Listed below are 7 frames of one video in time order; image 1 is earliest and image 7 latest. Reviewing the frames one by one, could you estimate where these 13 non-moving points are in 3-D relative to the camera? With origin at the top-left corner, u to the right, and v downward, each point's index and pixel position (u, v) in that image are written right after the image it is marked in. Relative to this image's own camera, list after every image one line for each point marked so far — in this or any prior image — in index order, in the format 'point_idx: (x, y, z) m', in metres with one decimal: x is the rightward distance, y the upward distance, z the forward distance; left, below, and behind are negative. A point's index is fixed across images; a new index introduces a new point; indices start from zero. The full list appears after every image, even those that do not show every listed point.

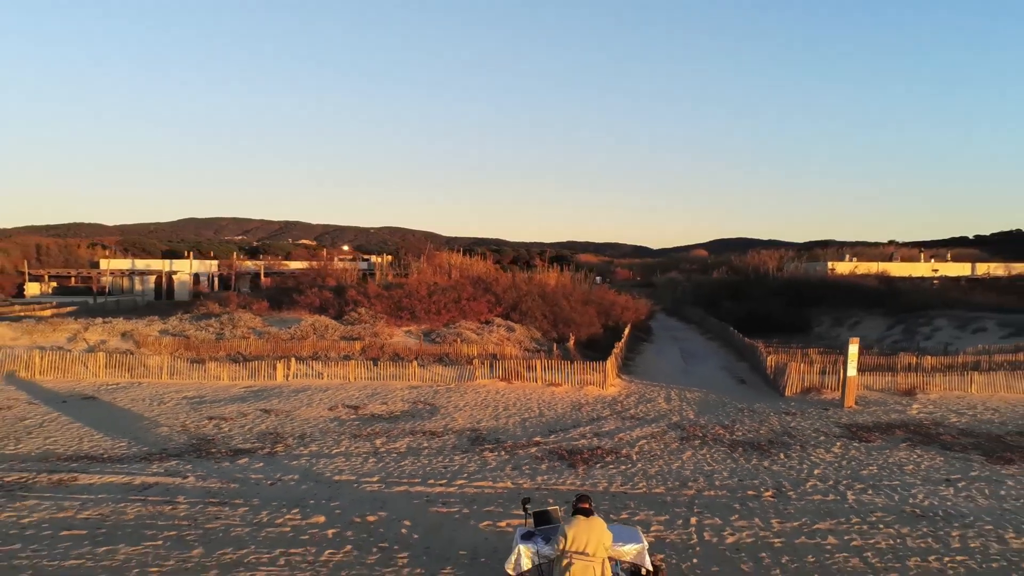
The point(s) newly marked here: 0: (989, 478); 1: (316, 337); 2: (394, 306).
0: (+2.6, -1.0, +5.7) m
1: (-2.0, -0.5, +10.9) m
2: (-1.4, -0.2, +12.7) m
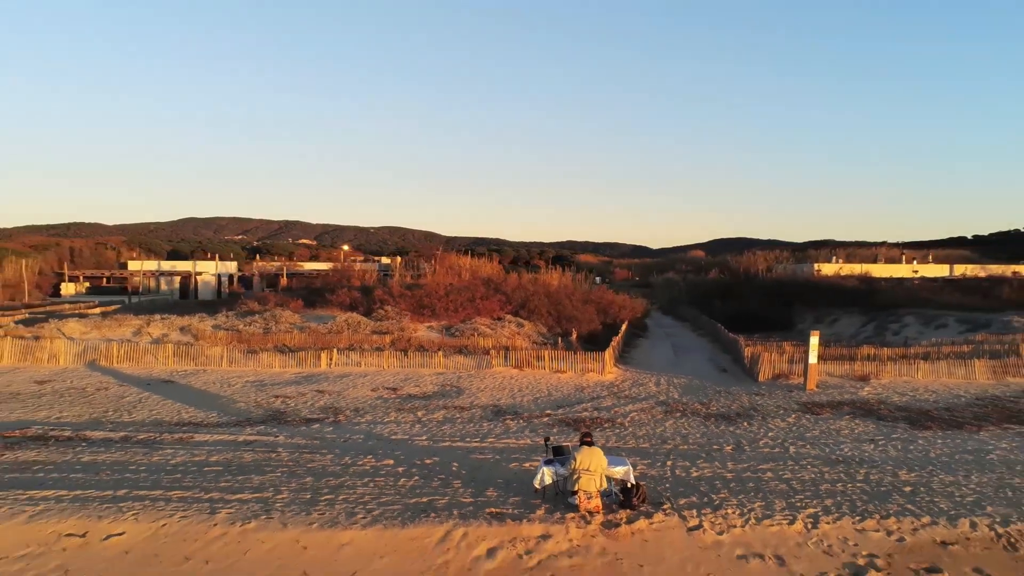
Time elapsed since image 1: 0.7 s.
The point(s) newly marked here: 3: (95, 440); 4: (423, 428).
0: (+2.7, -1.0, +7.2) m
1: (-1.9, -0.5, +12.4) m
2: (-1.3, -0.2, +14.2) m
3: (-2.6, -1.0, +6.7) m
4: (-0.6, -1.0, +7.6) m
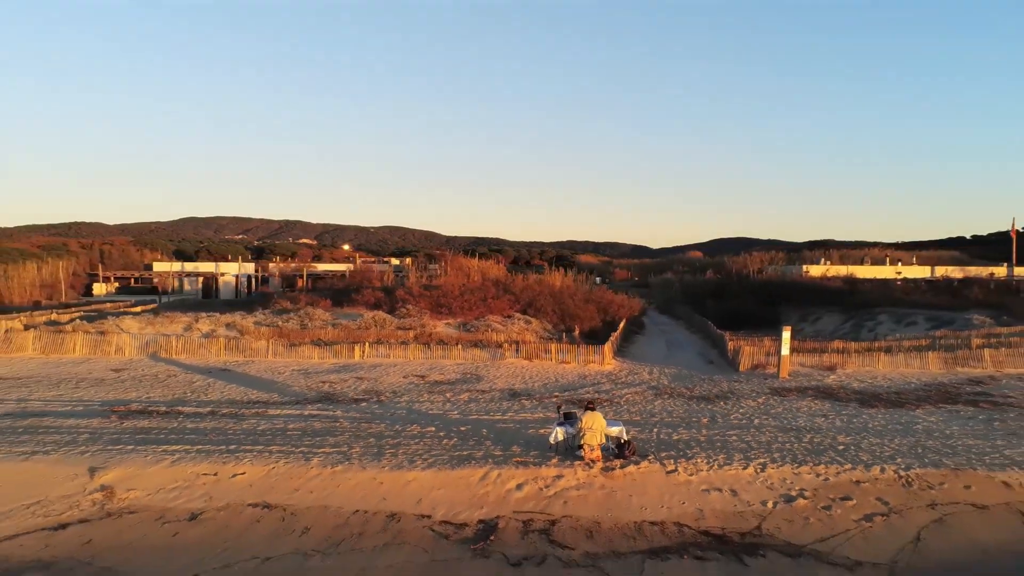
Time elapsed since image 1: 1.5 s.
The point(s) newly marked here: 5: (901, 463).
0: (+2.8, -1.0, +8.7) m
1: (-1.7, -0.5, +13.9) m
2: (-1.1, -0.2, +15.7) m
3: (-2.5, -1.0, +8.2) m
4: (-0.5, -1.0, +9.1) m
5: (+2.4, -1.1, +6.4) m
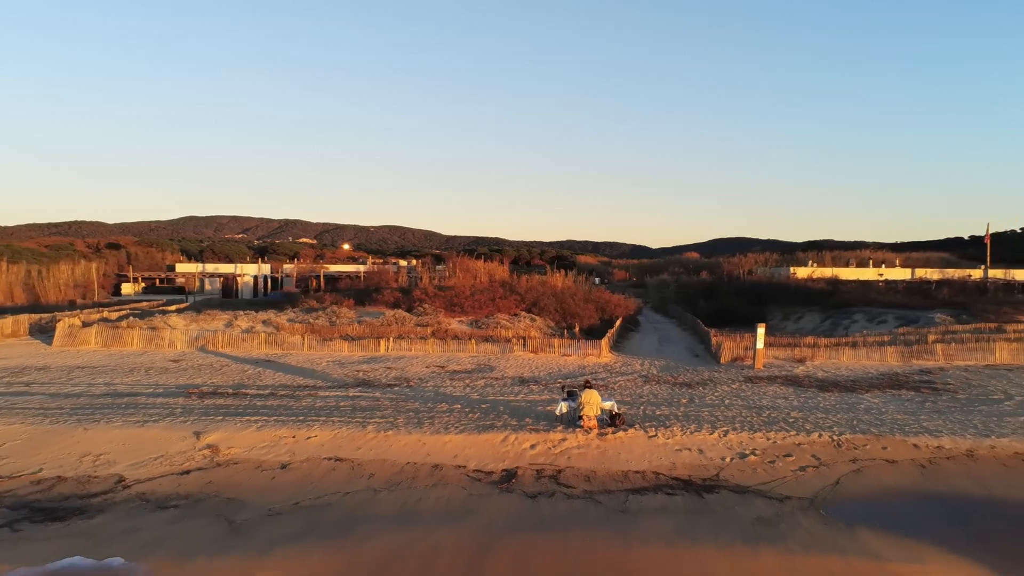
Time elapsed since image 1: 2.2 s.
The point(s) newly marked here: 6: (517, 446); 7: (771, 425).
0: (+2.9, -1.0, +10.3) m
1: (-1.6, -0.5, +15.5) m
2: (-1.0, -0.3, +17.3) m
3: (-2.4, -1.0, +9.8) m
4: (-0.4, -1.0, +10.6) m
5: (+2.5, -1.1, +8.0) m
6: (0.0, -1.1, +7.4) m
7: (+2.0, -1.1, +8.2) m
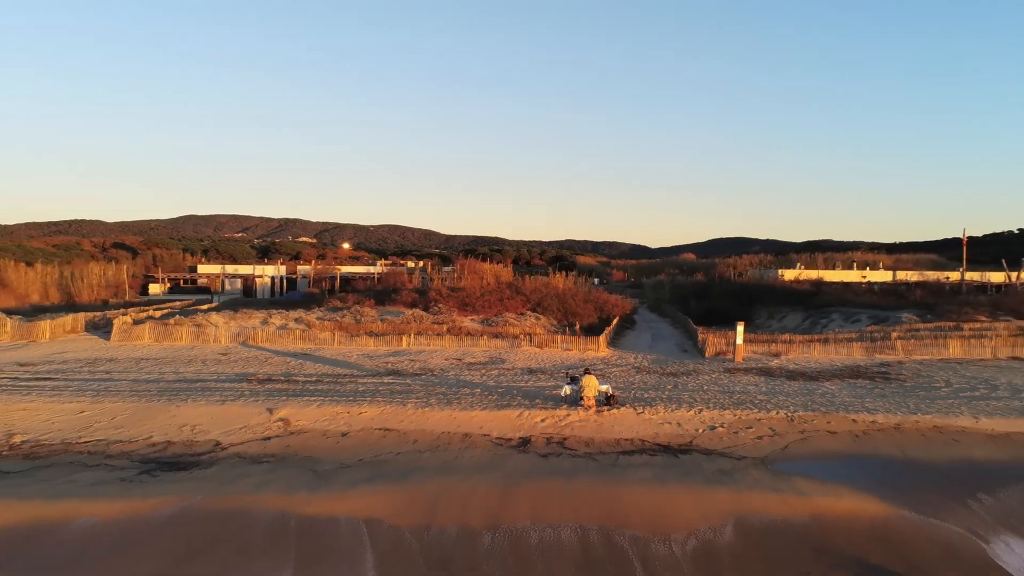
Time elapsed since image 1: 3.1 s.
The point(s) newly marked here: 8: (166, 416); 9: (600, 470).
0: (+3.0, -1.1, +12.0) m
1: (-1.5, -0.6, +17.2) m
2: (-0.9, -0.3, +19.0) m
3: (-2.3, -1.0, +11.5) m
4: (-0.3, -1.0, +12.4) m
5: (+2.6, -1.1, +9.7) m
6: (+0.2, -1.1, +9.1) m
7: (+2.2, -1.1, +9.9) m
8: (-3.0, -1.1, +9.0) m
9: (+0.6, -1.3, +7.5) m
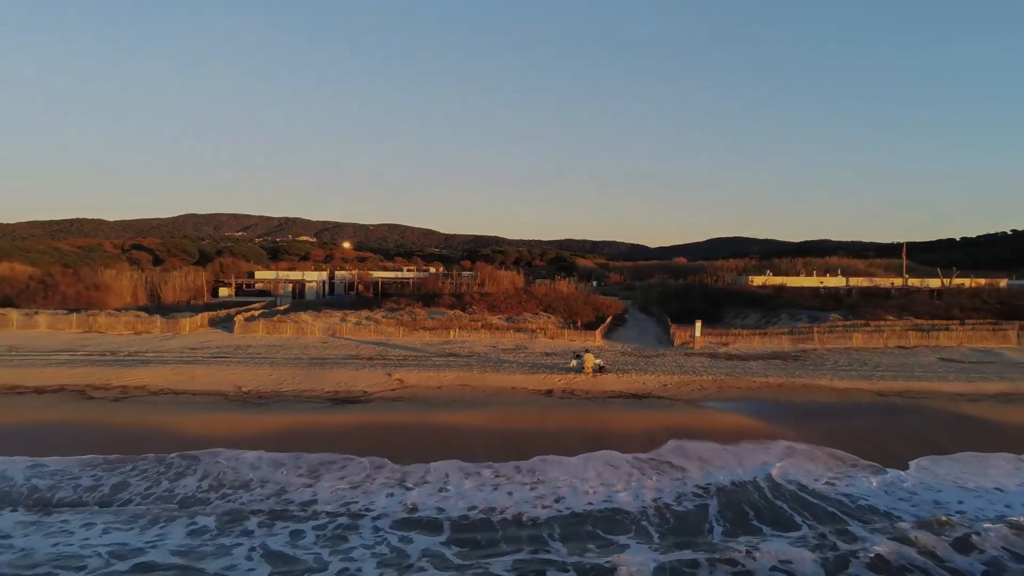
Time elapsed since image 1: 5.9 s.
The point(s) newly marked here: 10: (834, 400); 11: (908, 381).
0: (+3.4, -1.2, +17.5) m
1: (-1.1, -0.7, +22.7) m
2: (-0.5, -0.4, +24.5) m
3: (-1.9, -1.2, +17.0) m
4: (+0.1, -1.2, +17.8) m
5: (+3.0, -1.3, +15.2) m
6: (+0.5, -1.3, +14.6) m
7: (+2.5, -1.2, +15.4) m
8: (-2.6, -1.2, +14.5) m
9: (+1.0, -1.4, +13.0) m
10: (+4.2, -1.5, +13.8) m
11: (+5.7, -1.3, +15.1) m
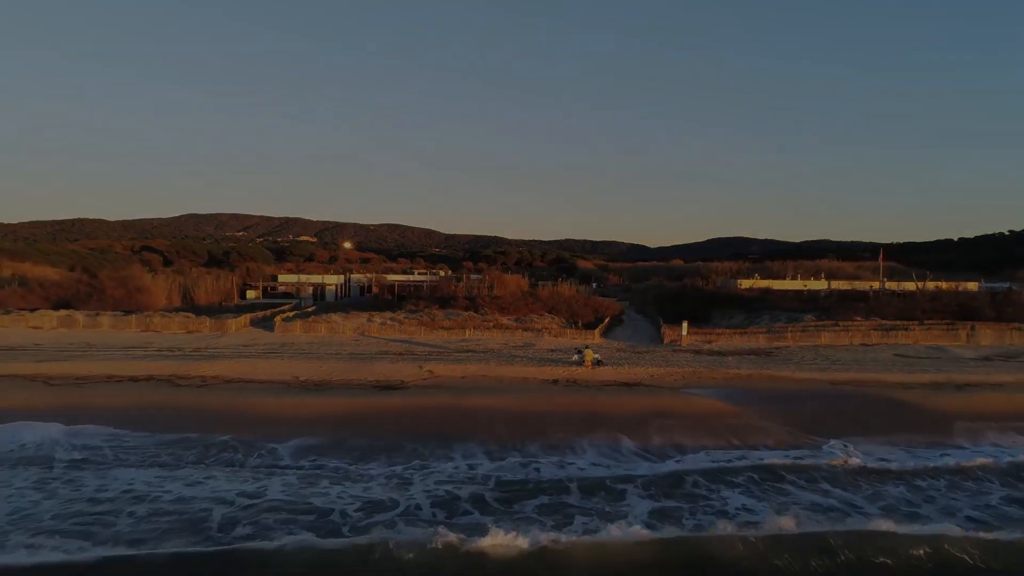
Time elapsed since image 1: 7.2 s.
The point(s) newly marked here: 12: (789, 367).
0: (+3.6, -1.3, +20.2) m
1: (-0.9, -0.8, +25.4) m
2: (-0.3, -0.5, +27.2) m
3: (-1.7, -1.3, +19.7) m
4: (+0.3, -1.3, +20.6) m
5: (+3.2, -1.4, +17.9) m
6: (+0.7, -1.4, +17.3) m
7: (+2.7, -1.3, +18.1) m
8: (-2.4, -1.3, +17.2) m
9: (+1.2, -1.5, +15.7) m
10: (+4.4, -1.6, +16.5) m
11: (+5.9, -1.4, +17.9) m
12: (+4.9, -1.4, +18.3) m
